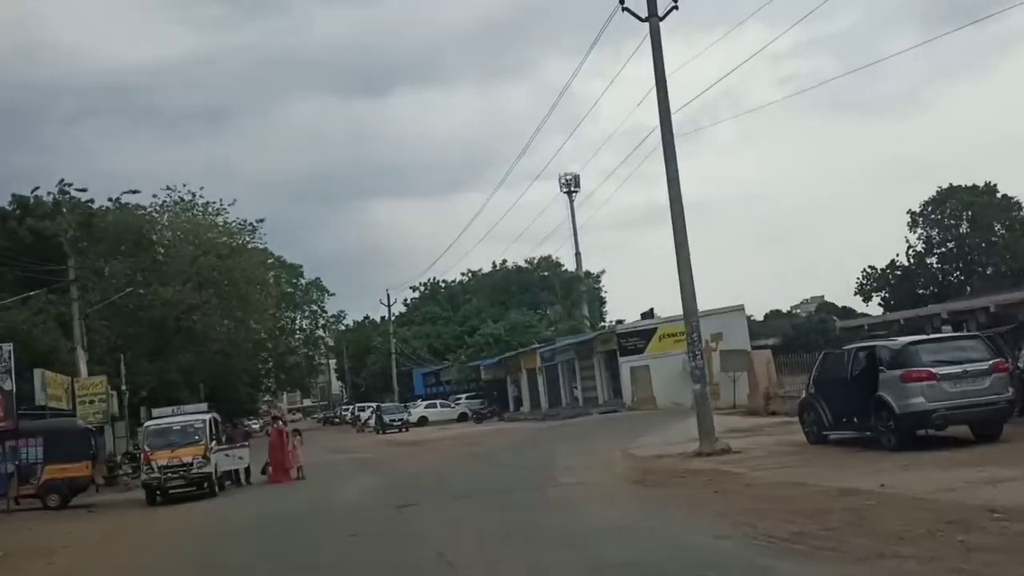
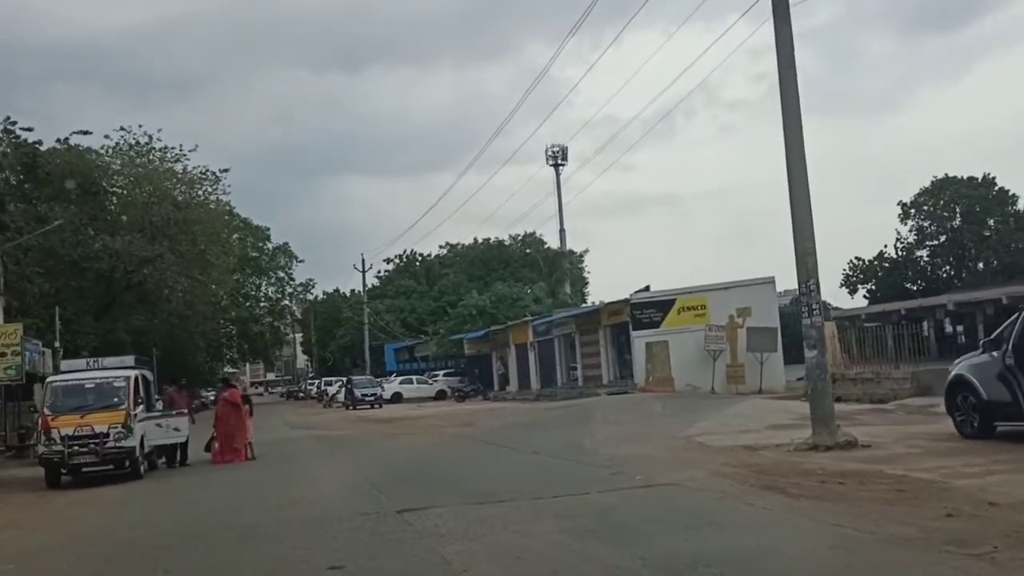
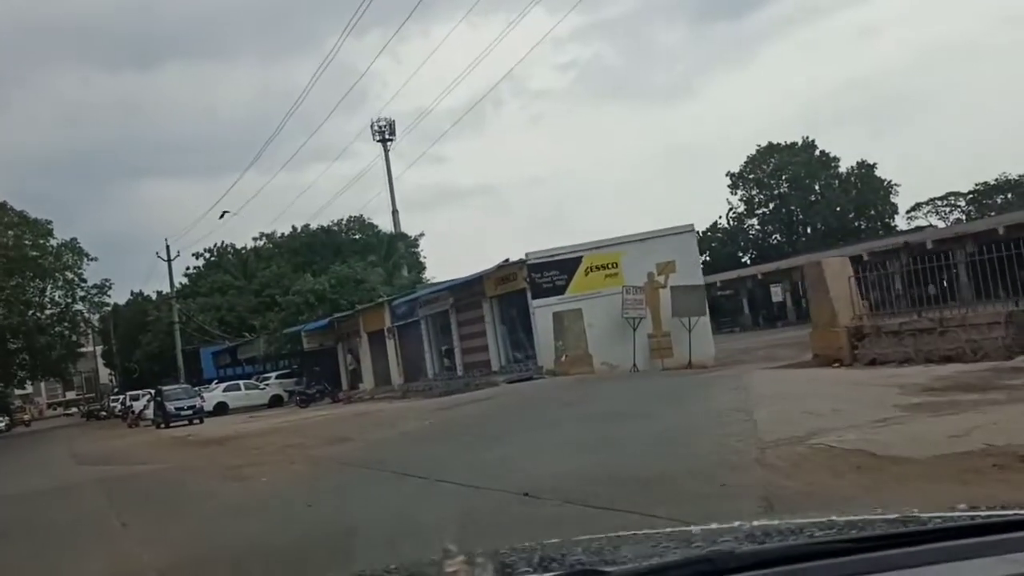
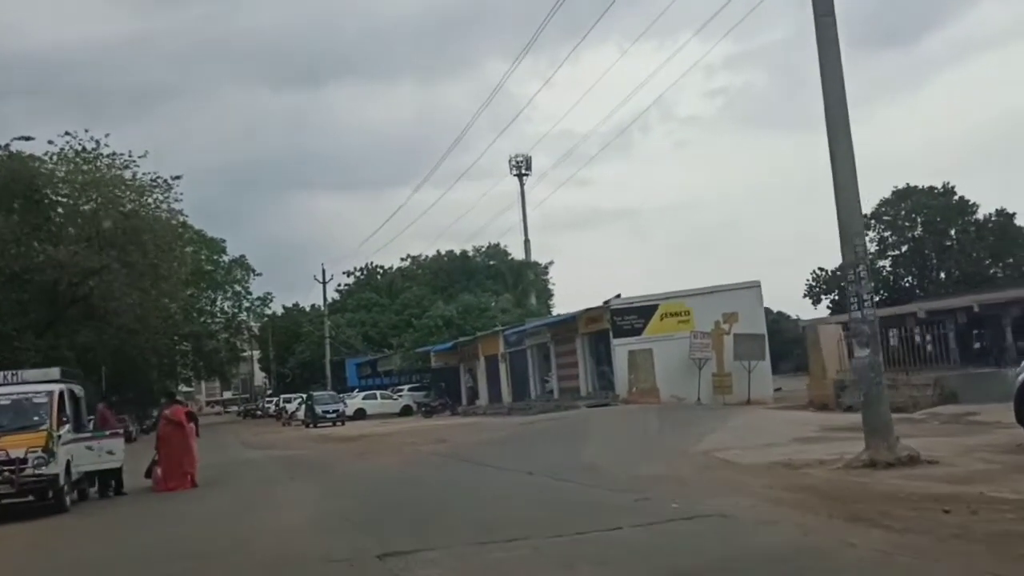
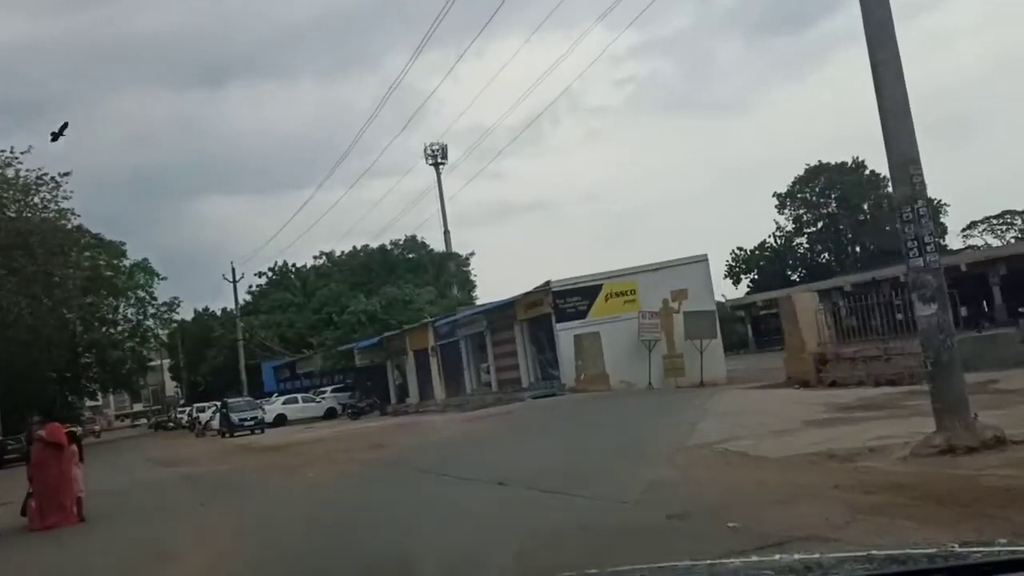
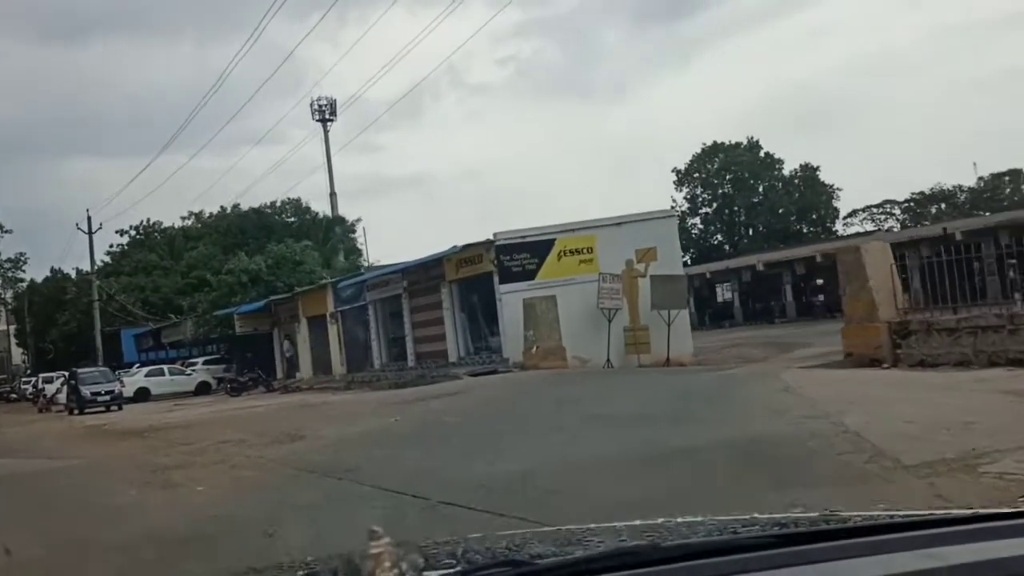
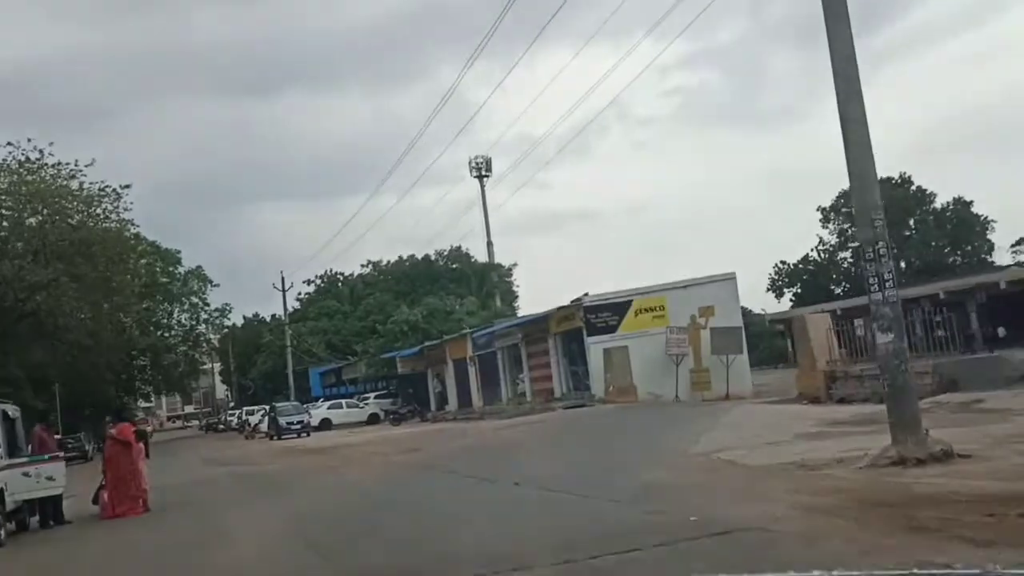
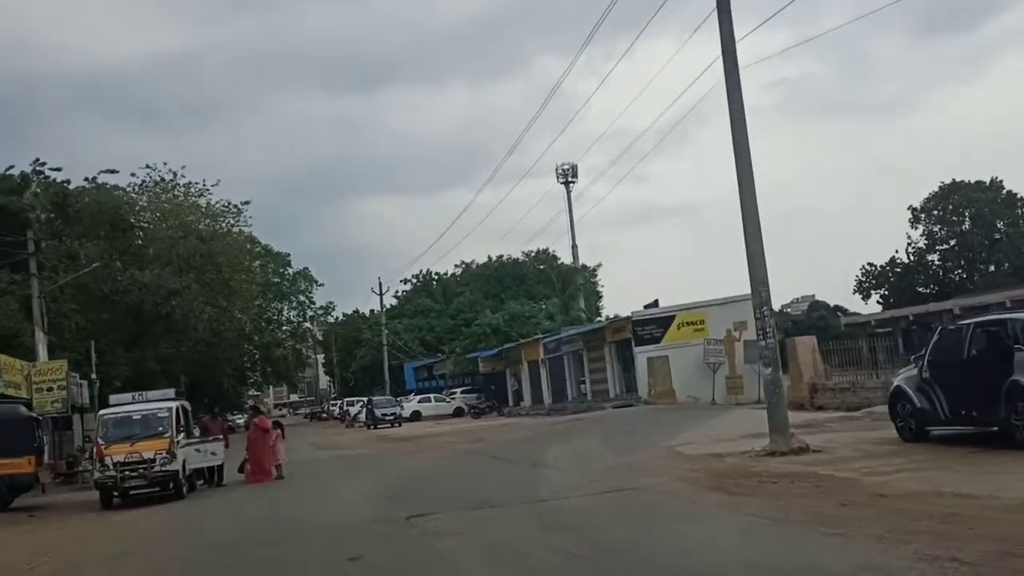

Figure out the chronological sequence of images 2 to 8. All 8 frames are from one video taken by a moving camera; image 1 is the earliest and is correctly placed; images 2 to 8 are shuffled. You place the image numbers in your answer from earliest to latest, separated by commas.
8, 2, 4, 7, 5, 3, 6
